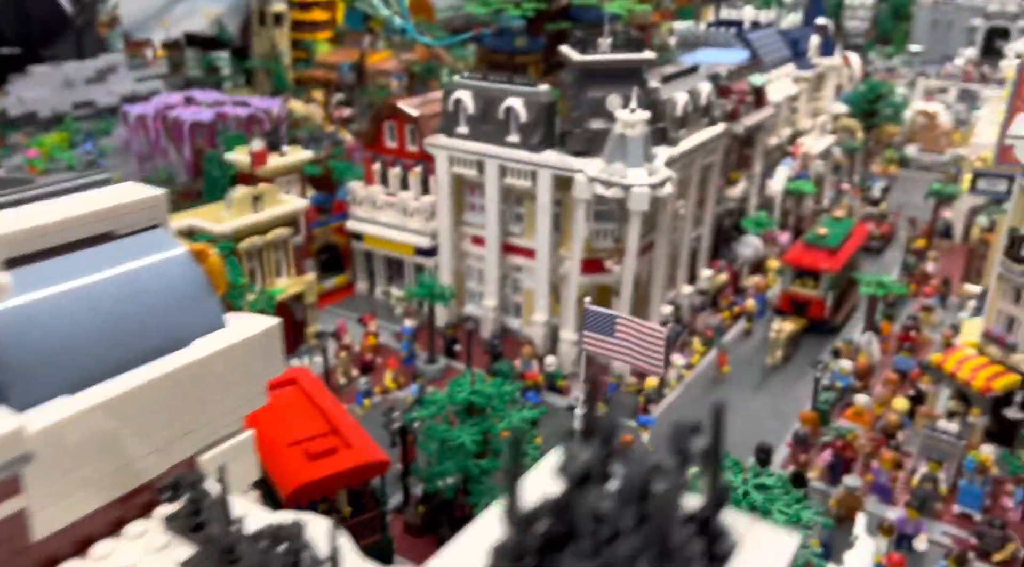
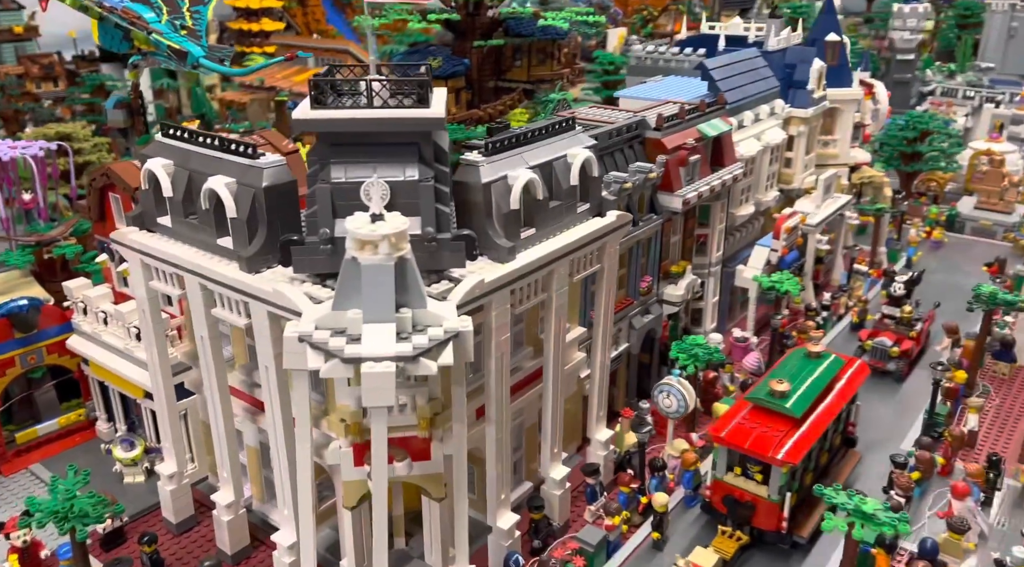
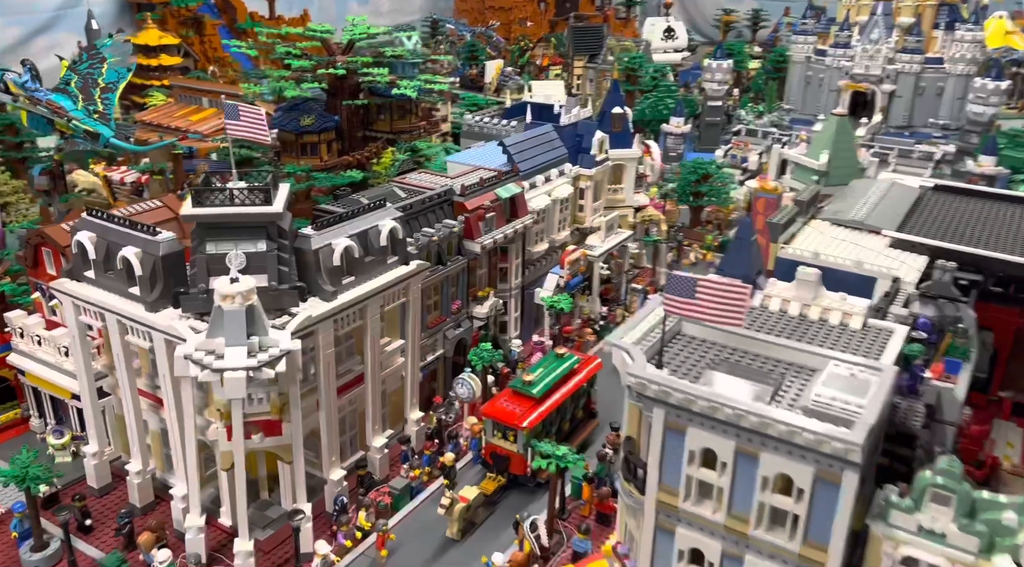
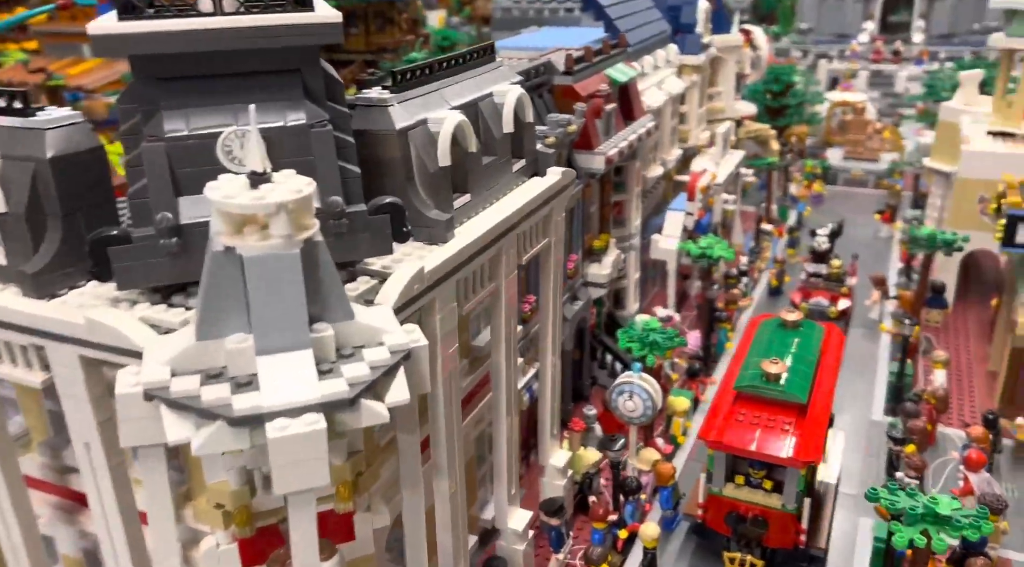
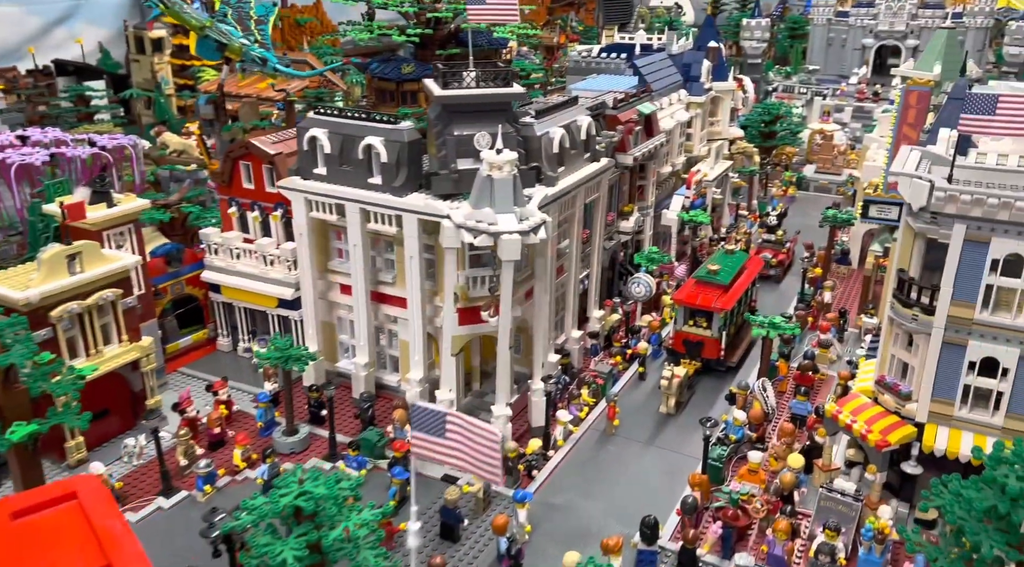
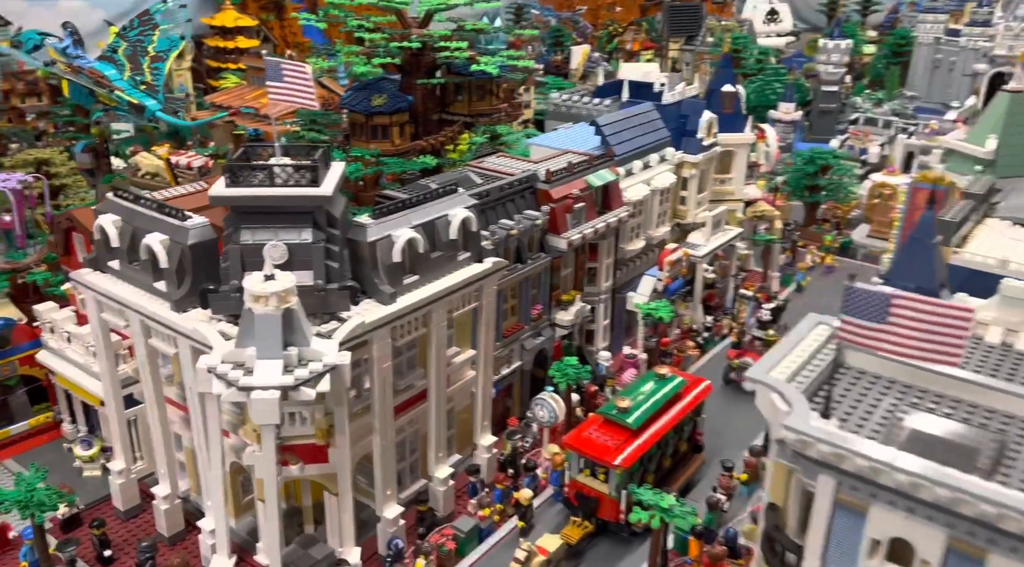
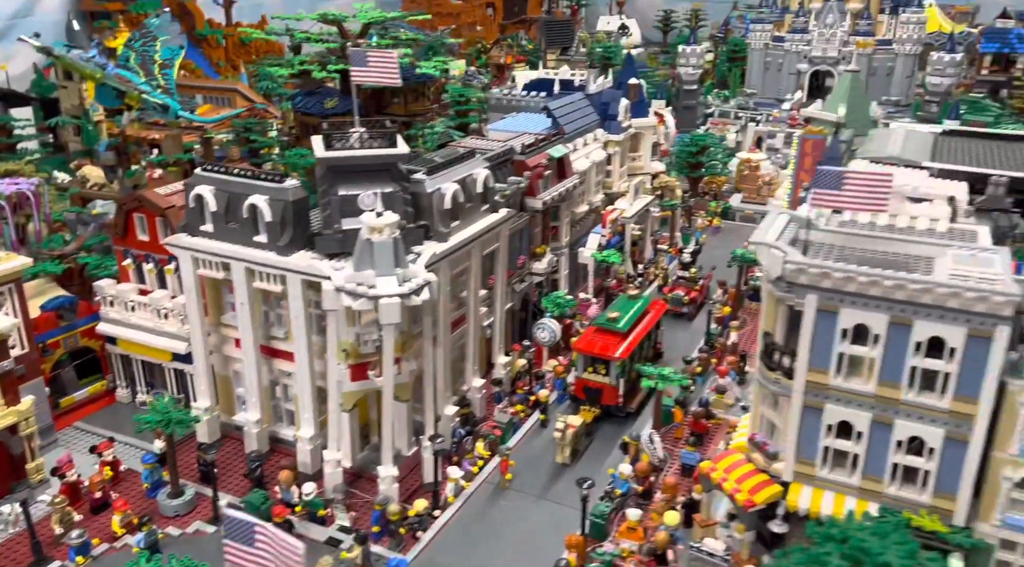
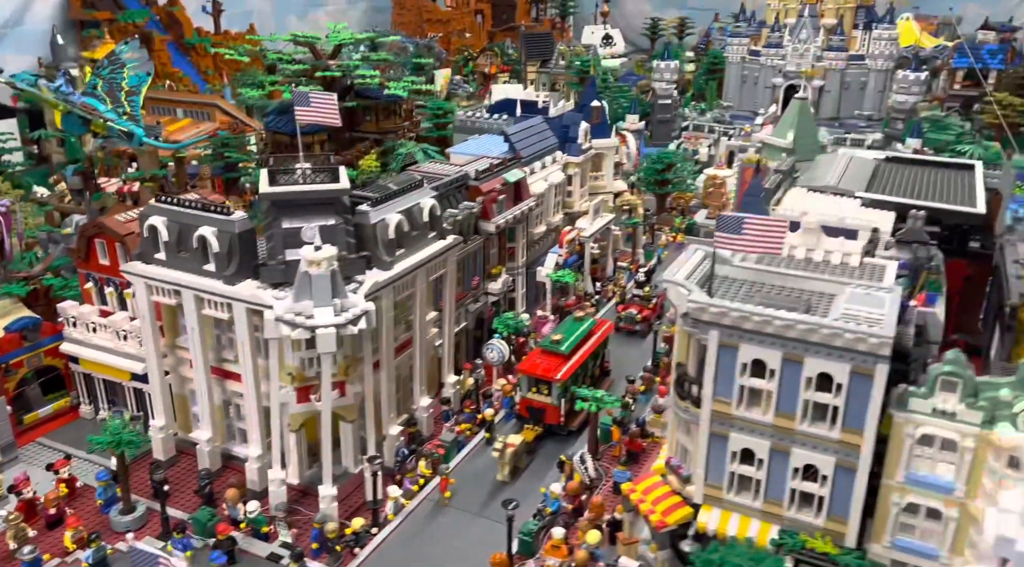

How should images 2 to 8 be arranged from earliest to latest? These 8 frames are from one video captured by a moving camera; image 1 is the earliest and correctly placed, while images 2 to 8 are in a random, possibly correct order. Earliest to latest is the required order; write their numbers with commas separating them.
5, 7, 8, 3, 6, 2, 4
